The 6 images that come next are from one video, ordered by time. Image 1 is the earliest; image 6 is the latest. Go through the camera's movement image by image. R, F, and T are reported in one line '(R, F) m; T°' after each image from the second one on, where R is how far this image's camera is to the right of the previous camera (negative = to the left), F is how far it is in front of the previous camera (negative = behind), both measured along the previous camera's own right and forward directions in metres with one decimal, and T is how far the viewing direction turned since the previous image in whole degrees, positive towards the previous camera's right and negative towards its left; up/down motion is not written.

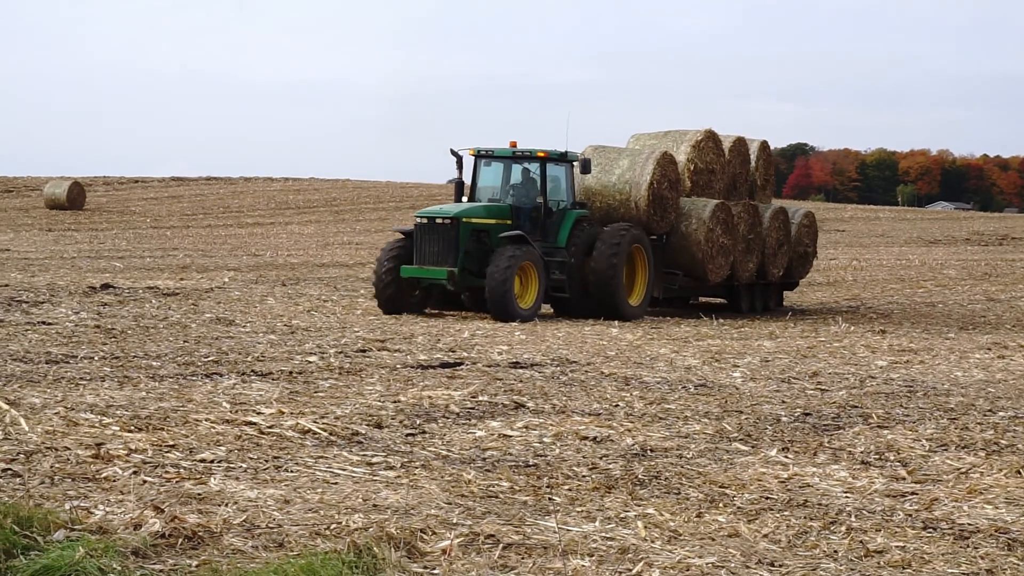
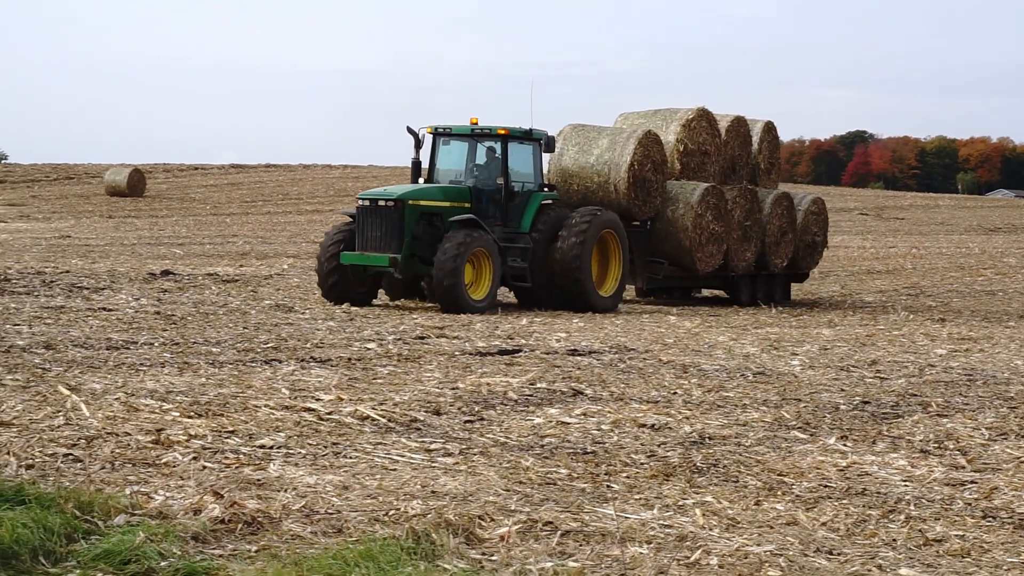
(0.0, 0.0) m; -2°
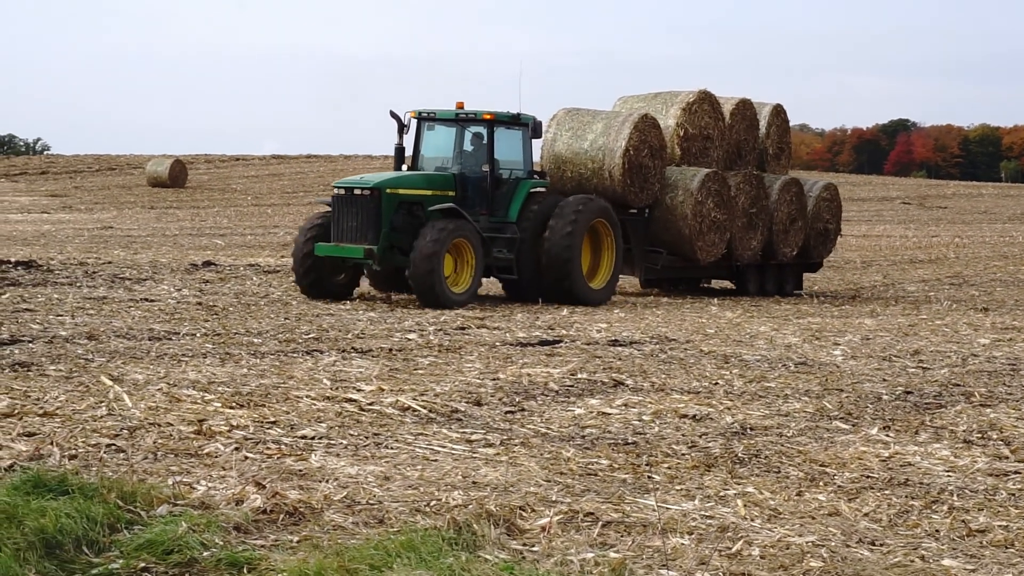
(0.0, 0.0) m; -1°
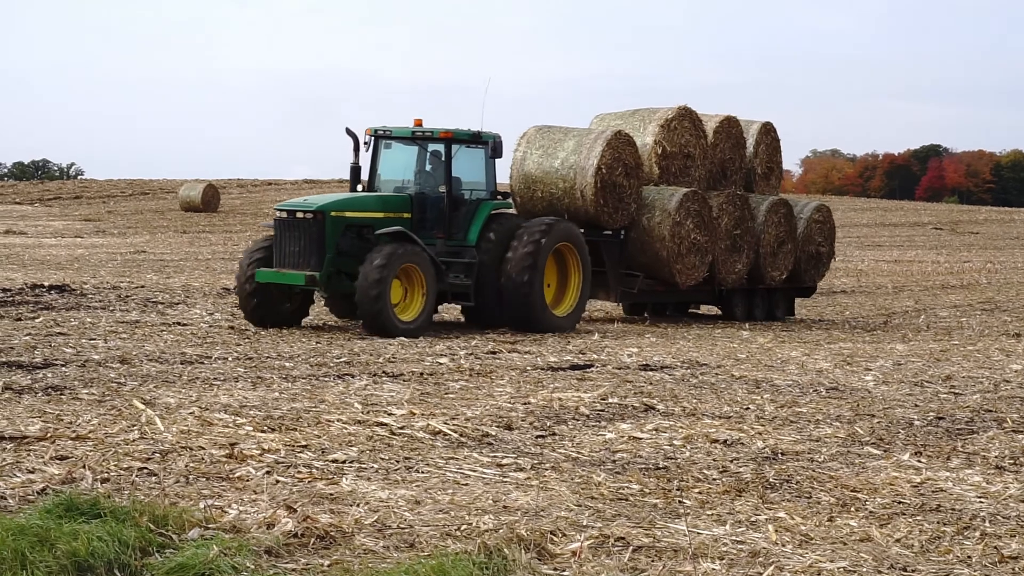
(0.0, 0.0) m; -1°
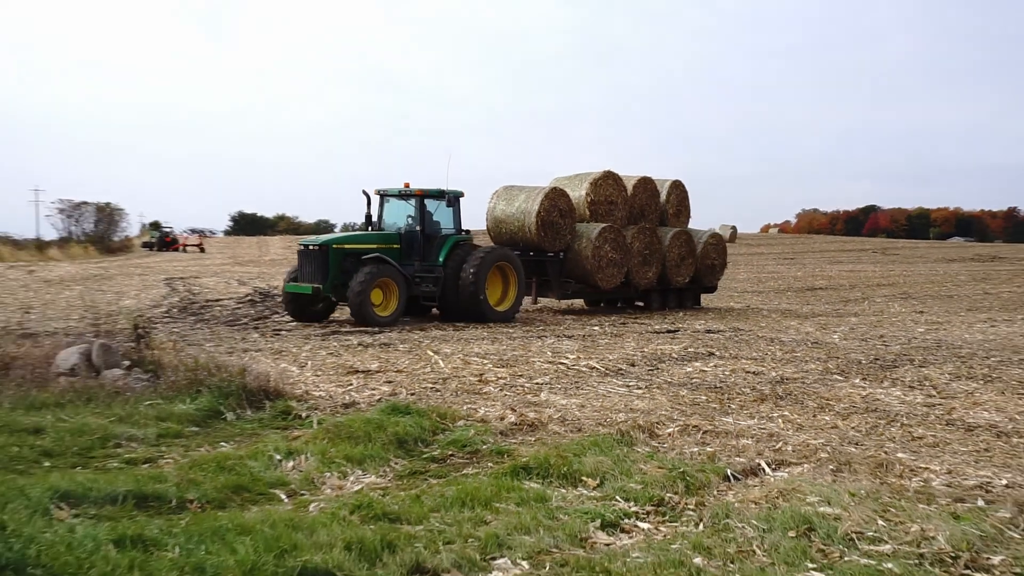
(-0.1, -3.7) m; -3°
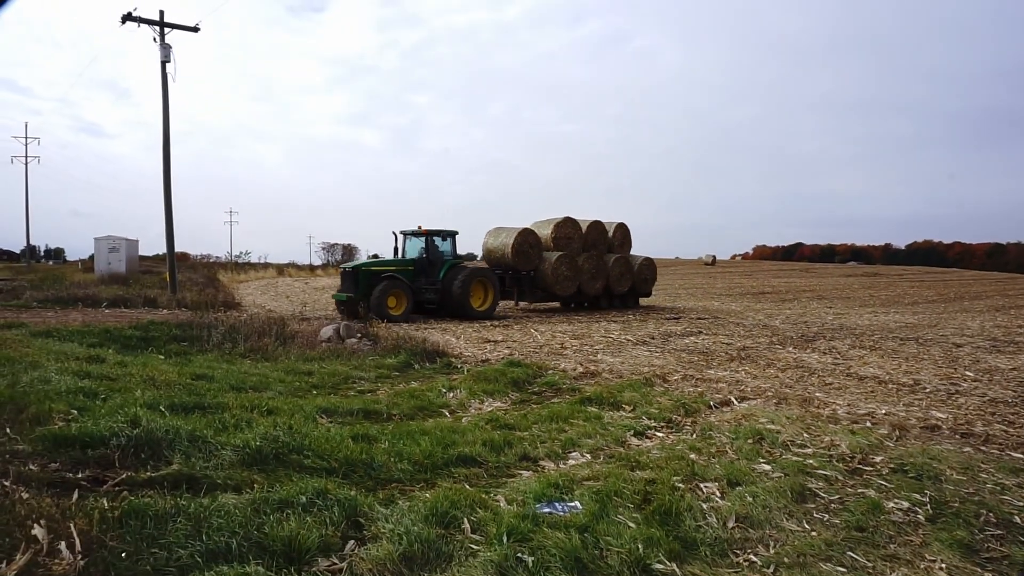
(+0.2, -5.7) m; -3°
